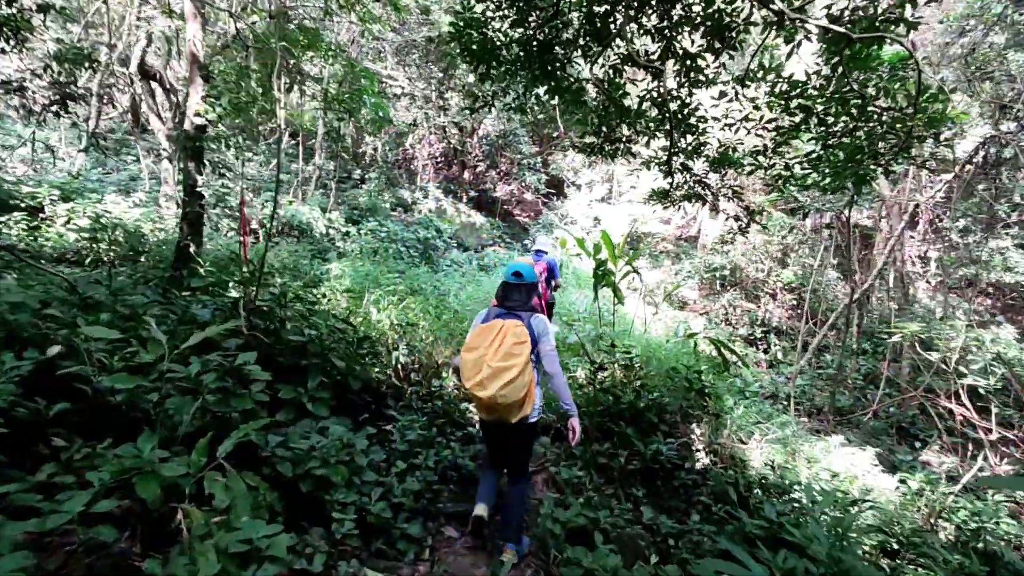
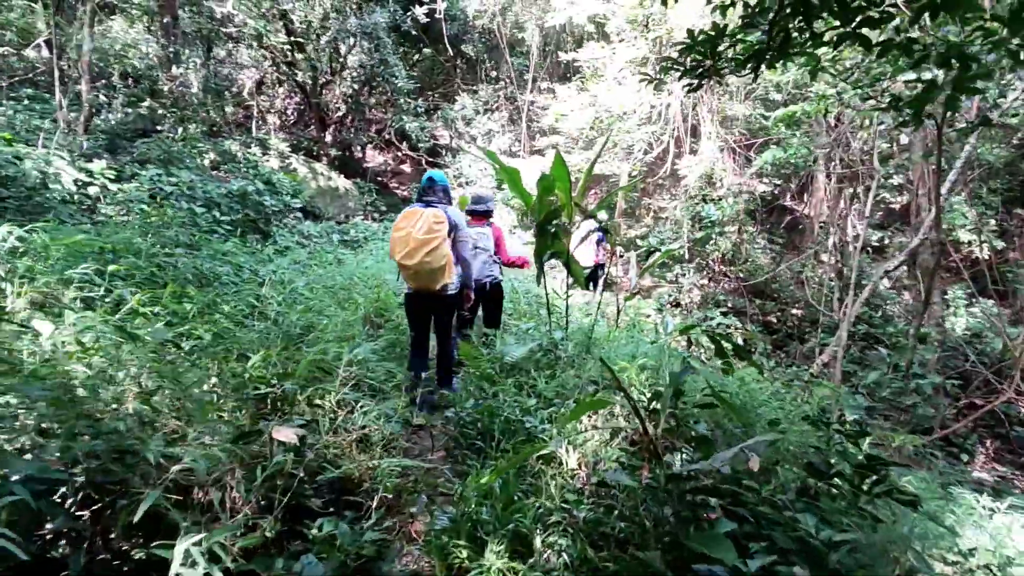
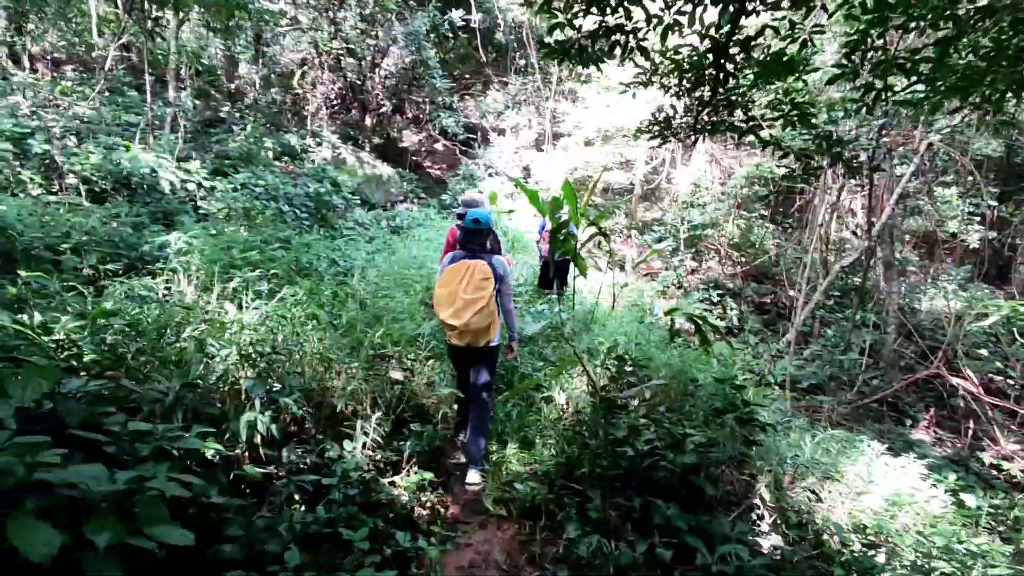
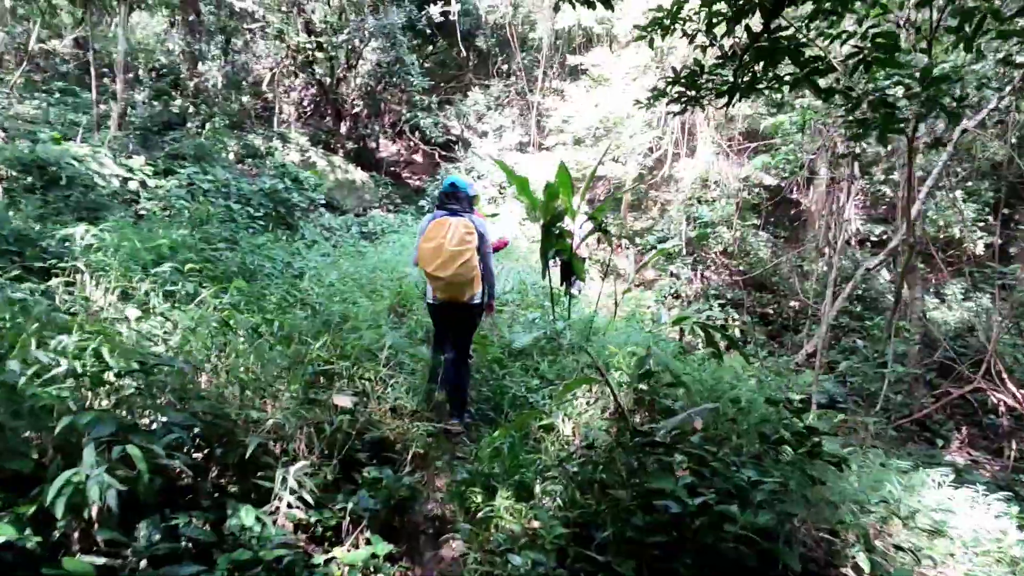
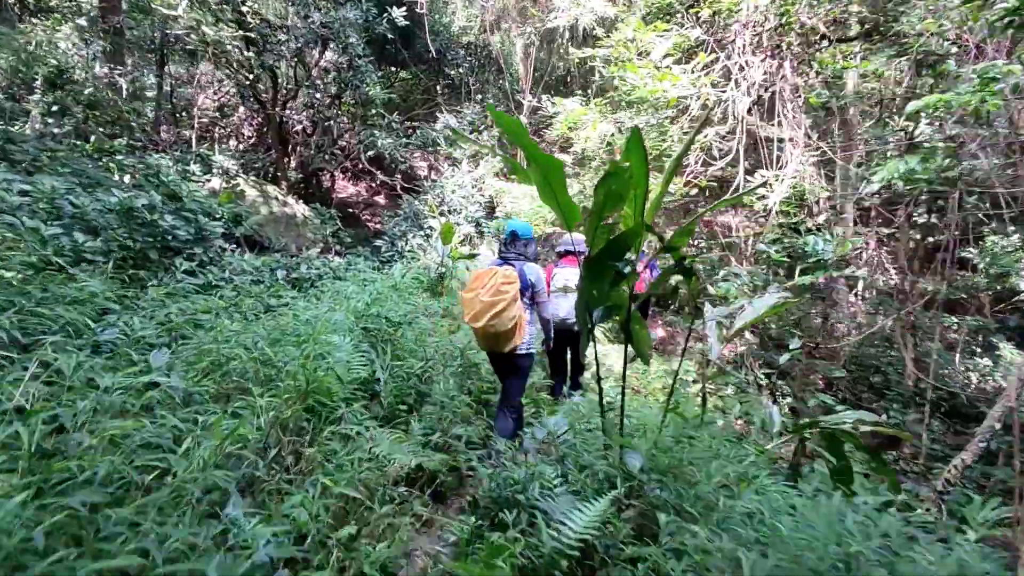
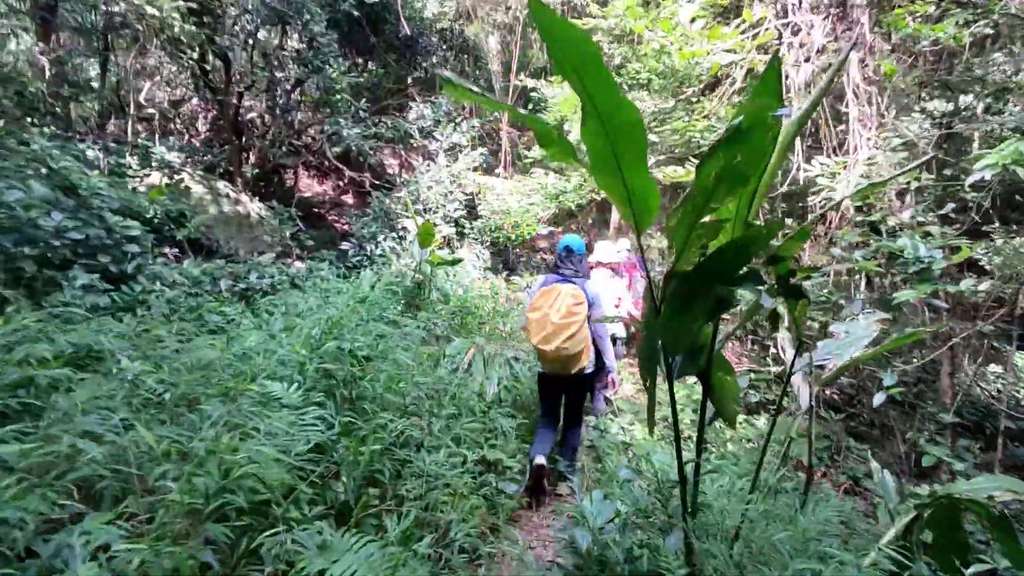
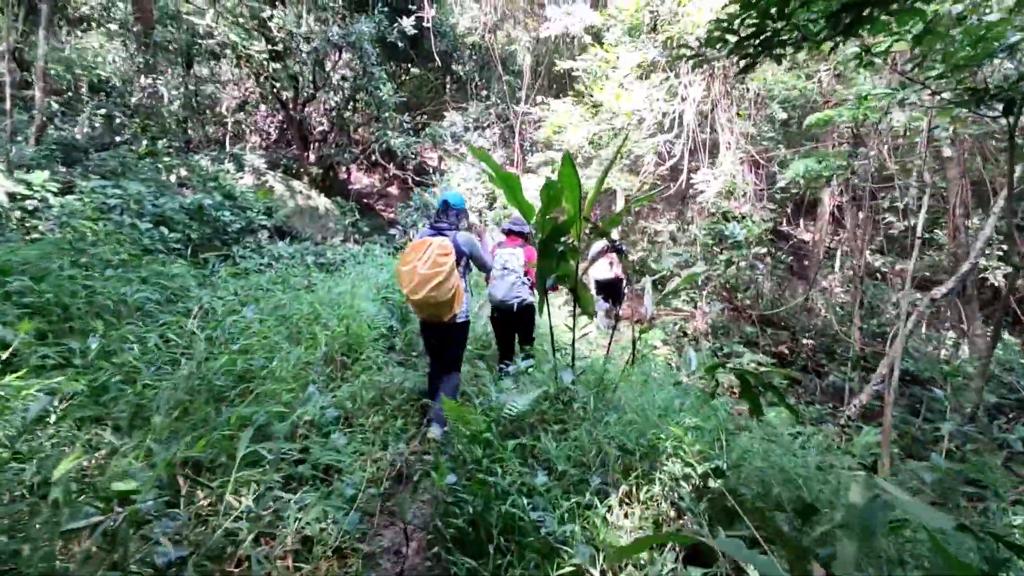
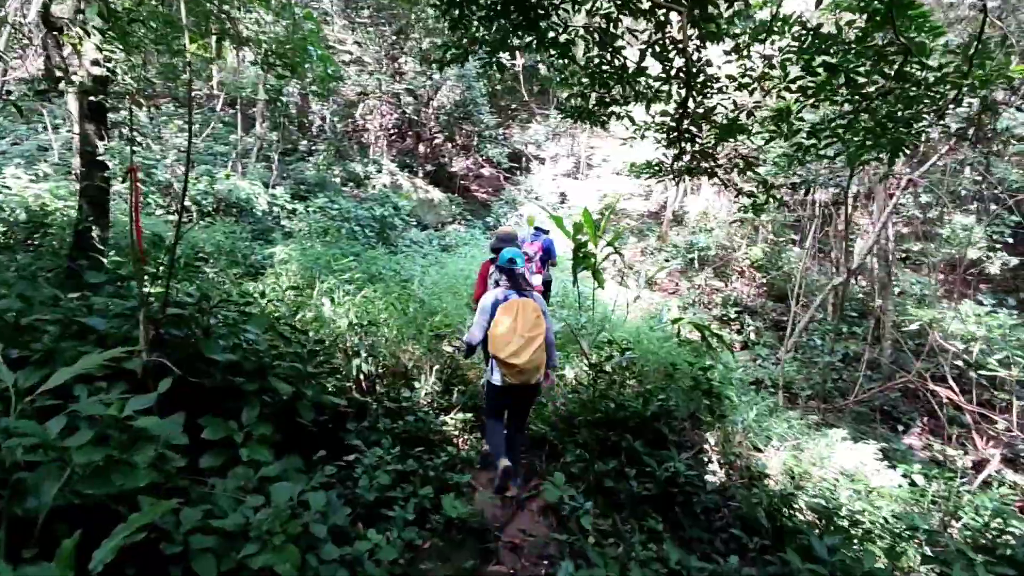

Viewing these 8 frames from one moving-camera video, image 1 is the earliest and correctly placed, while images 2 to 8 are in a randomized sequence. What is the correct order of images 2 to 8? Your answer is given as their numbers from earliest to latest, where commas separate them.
8, 3, 4, 2, 7, 5, 6
